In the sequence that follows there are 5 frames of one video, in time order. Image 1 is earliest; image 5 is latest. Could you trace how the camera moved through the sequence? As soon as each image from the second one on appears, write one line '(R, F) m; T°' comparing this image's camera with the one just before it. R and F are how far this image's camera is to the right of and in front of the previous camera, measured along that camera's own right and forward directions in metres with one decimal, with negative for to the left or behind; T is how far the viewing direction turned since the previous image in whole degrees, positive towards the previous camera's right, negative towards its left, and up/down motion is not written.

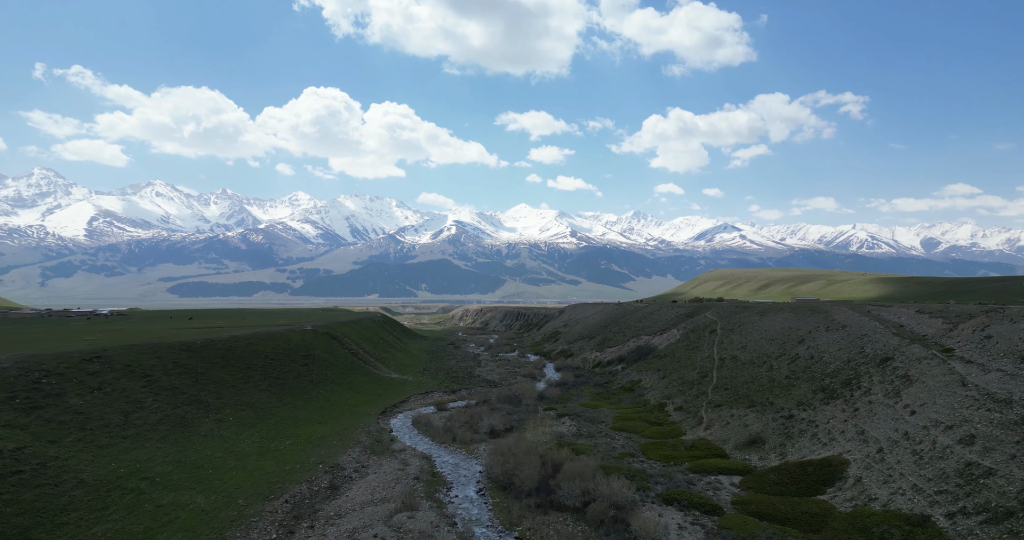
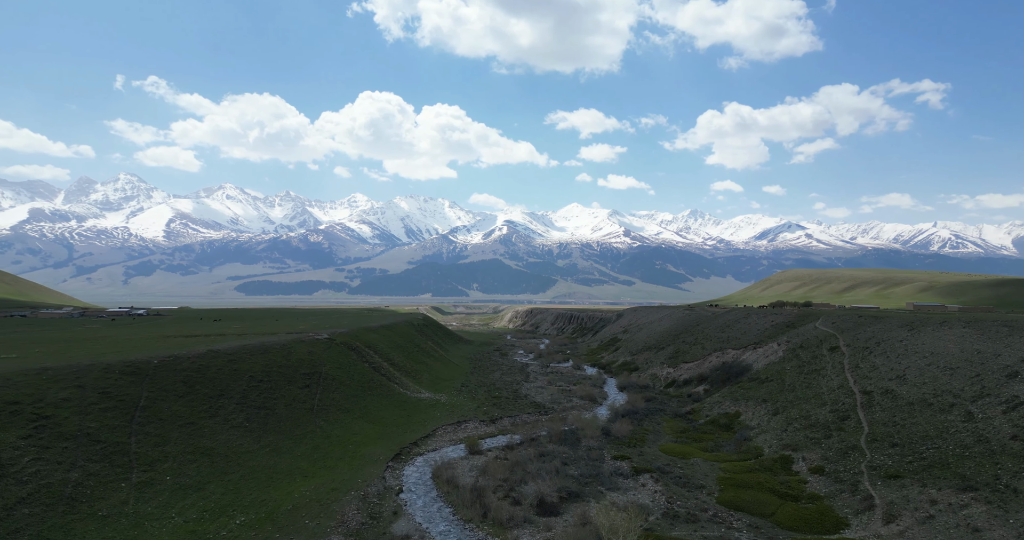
(-0.6, +21.6) m; -4°
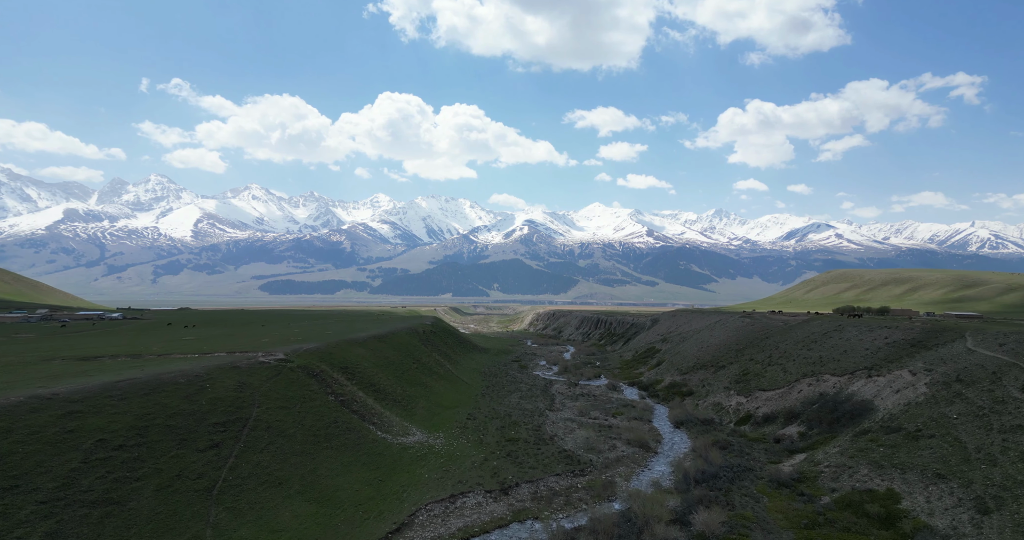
(-0.2, +26.4) m; -2°
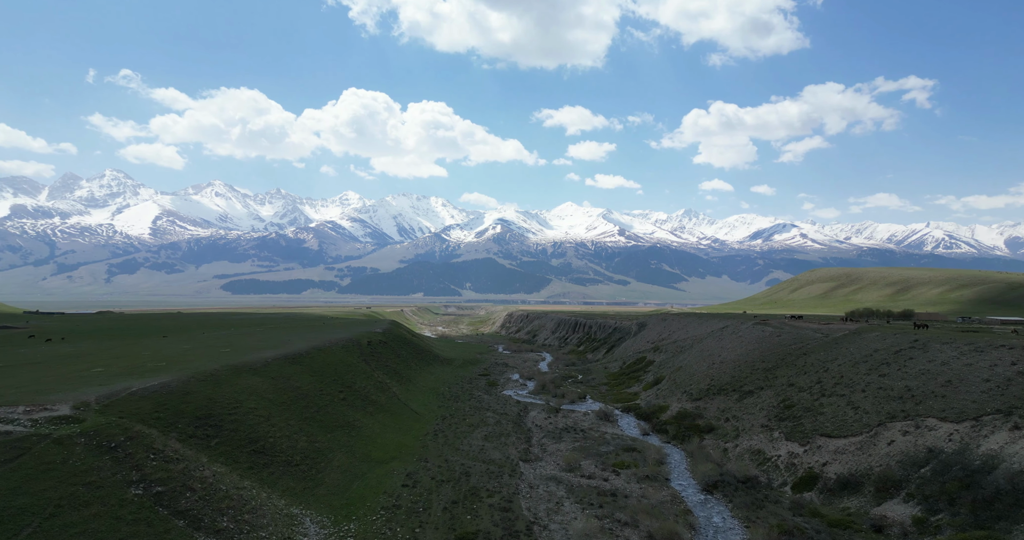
(+1.0, +27.5) m; +3°
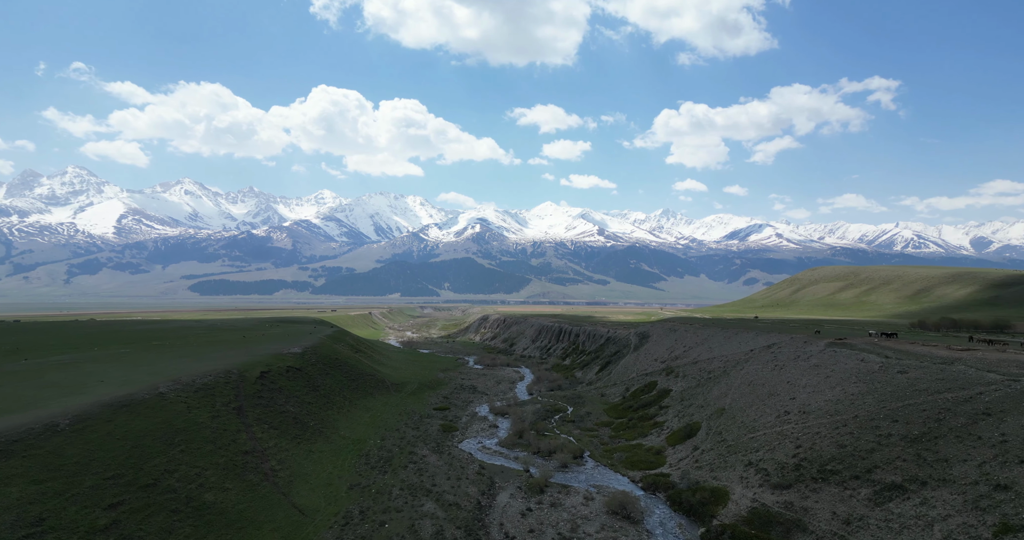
(+1.9, +39.5) m; +2°
